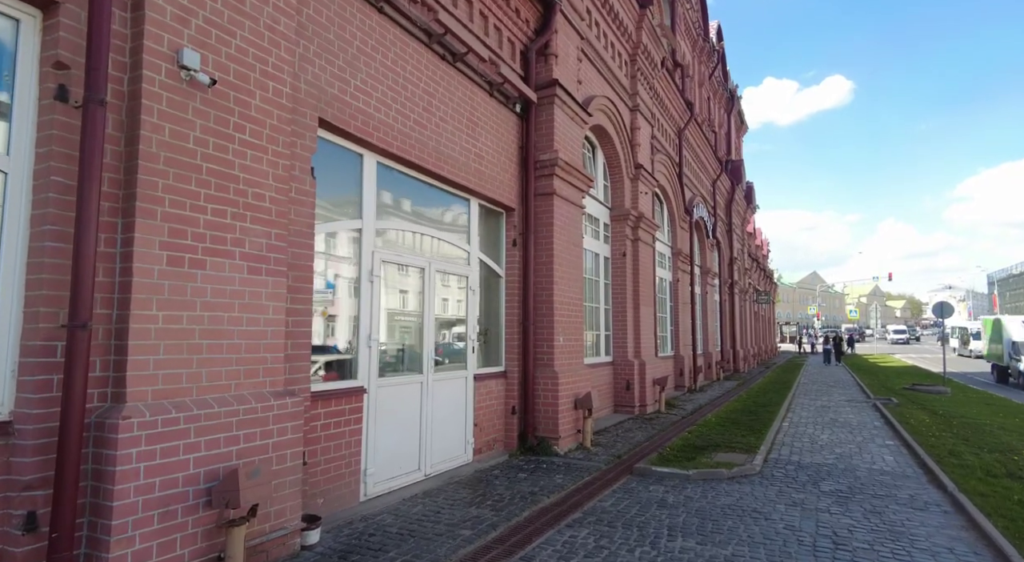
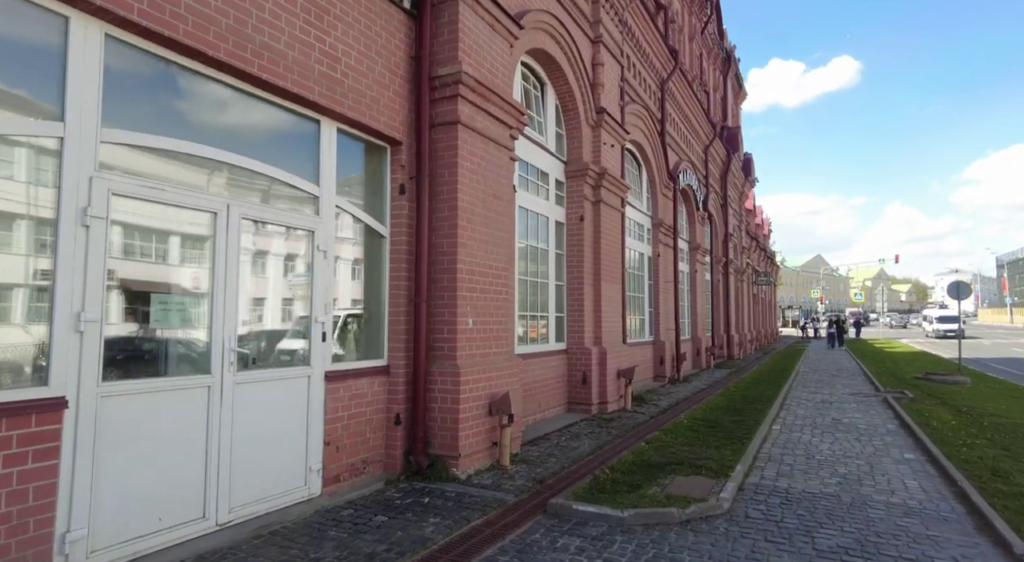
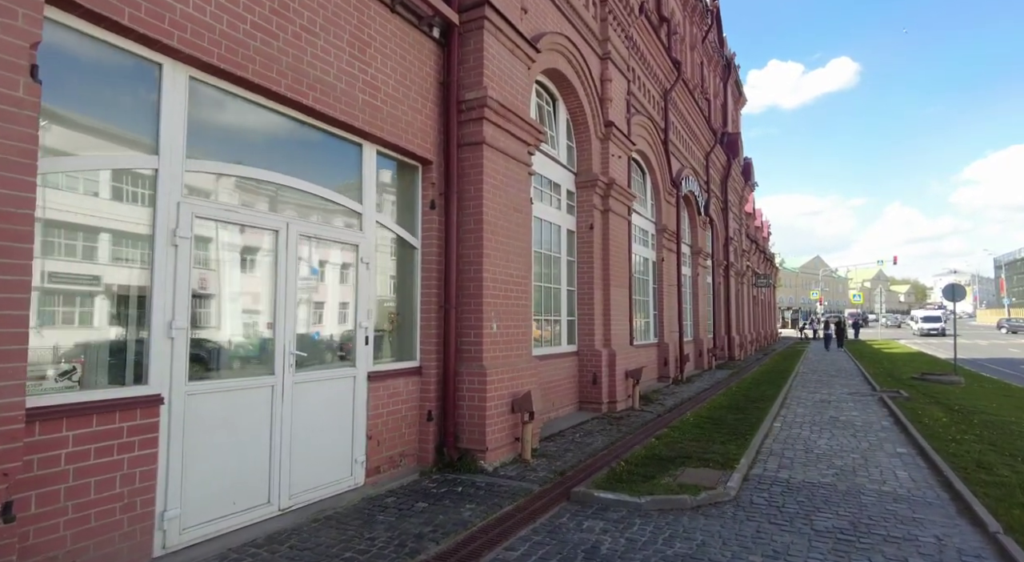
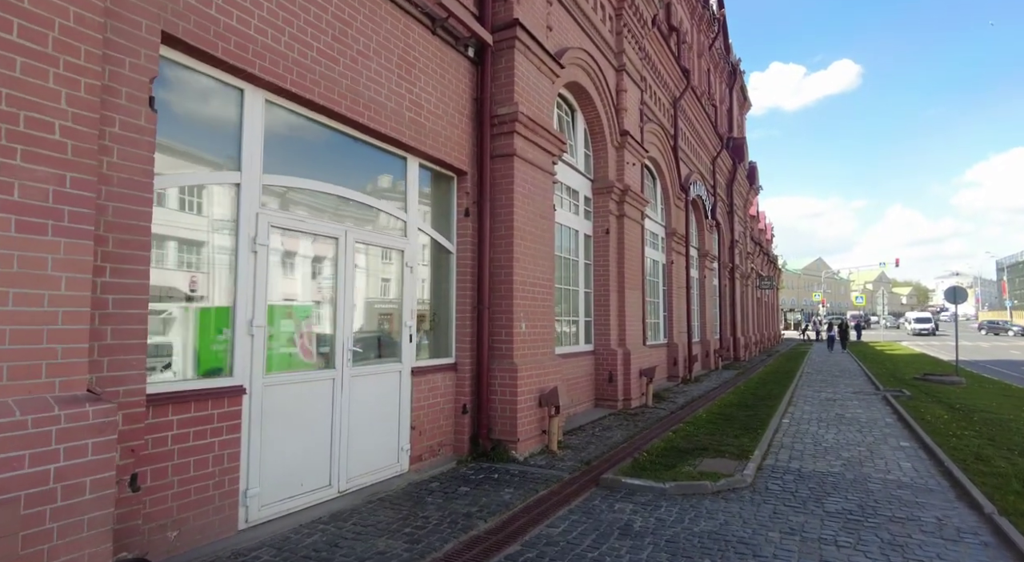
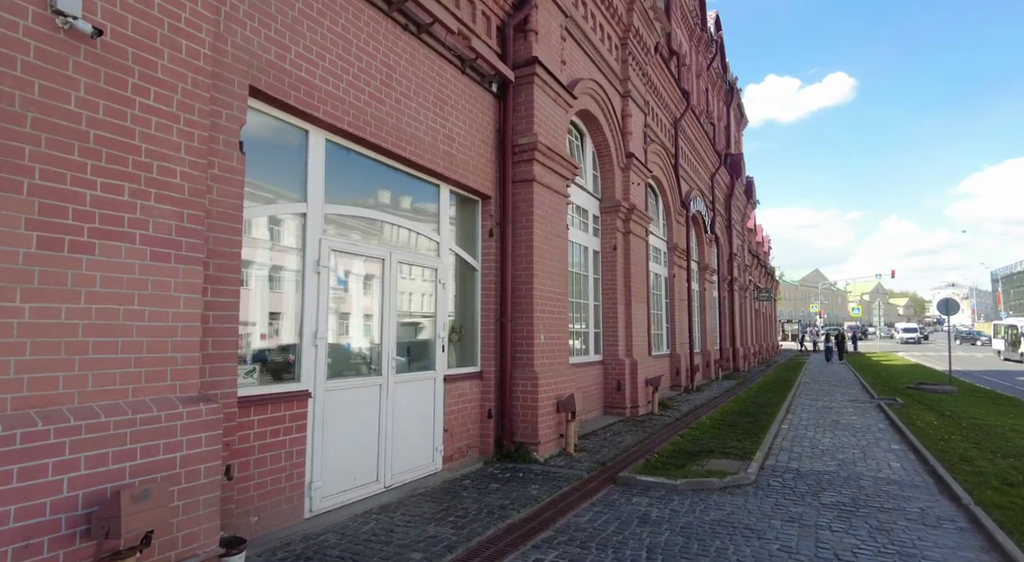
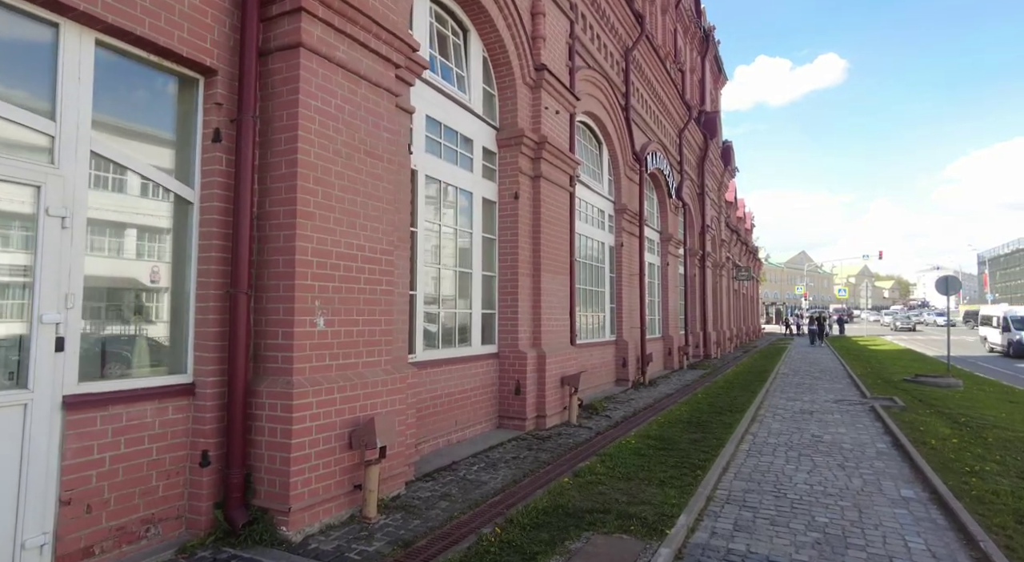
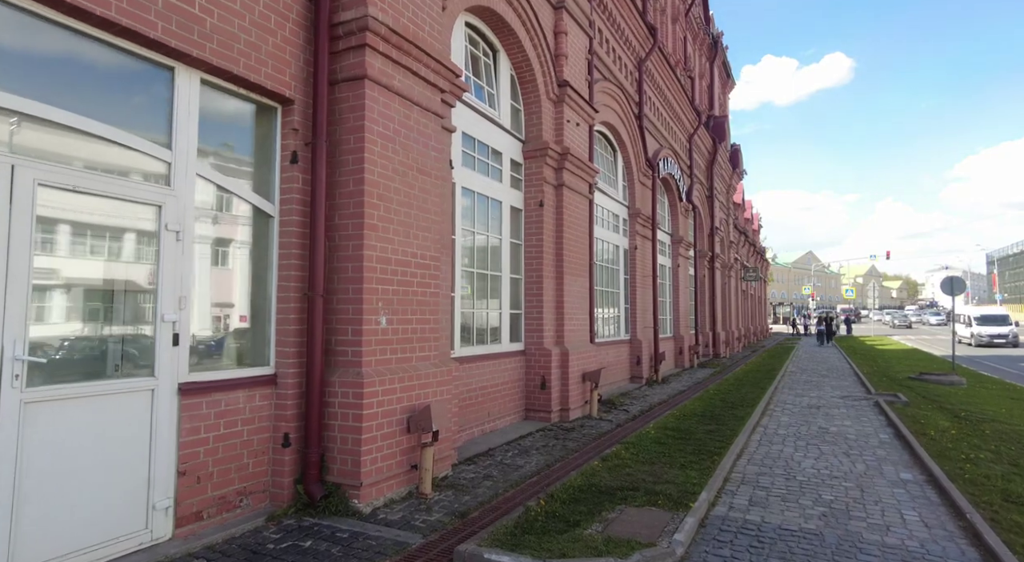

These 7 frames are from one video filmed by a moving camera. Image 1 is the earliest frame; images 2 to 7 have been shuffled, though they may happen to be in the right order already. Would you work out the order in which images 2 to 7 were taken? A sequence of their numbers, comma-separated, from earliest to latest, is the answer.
5, 4, 3, 2, 7, 6
